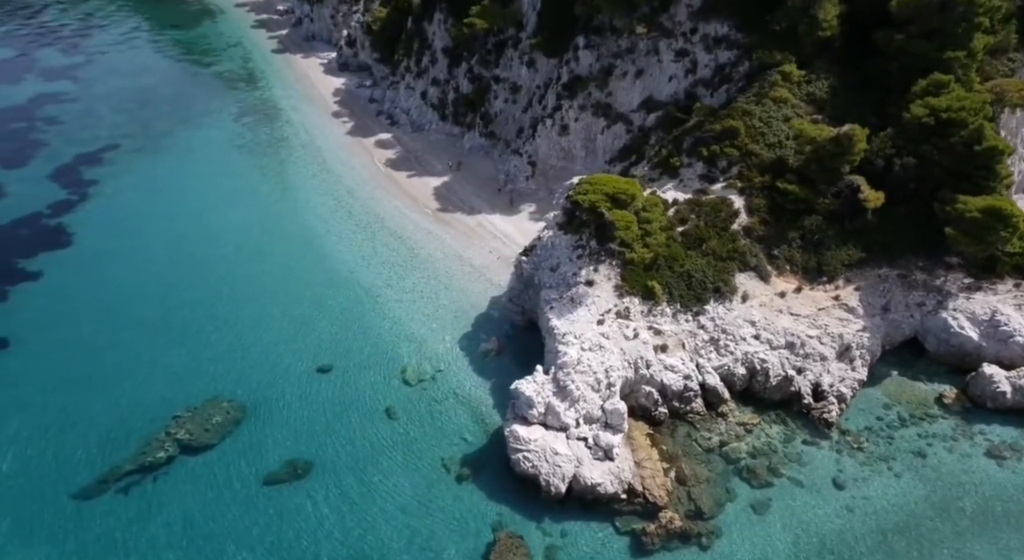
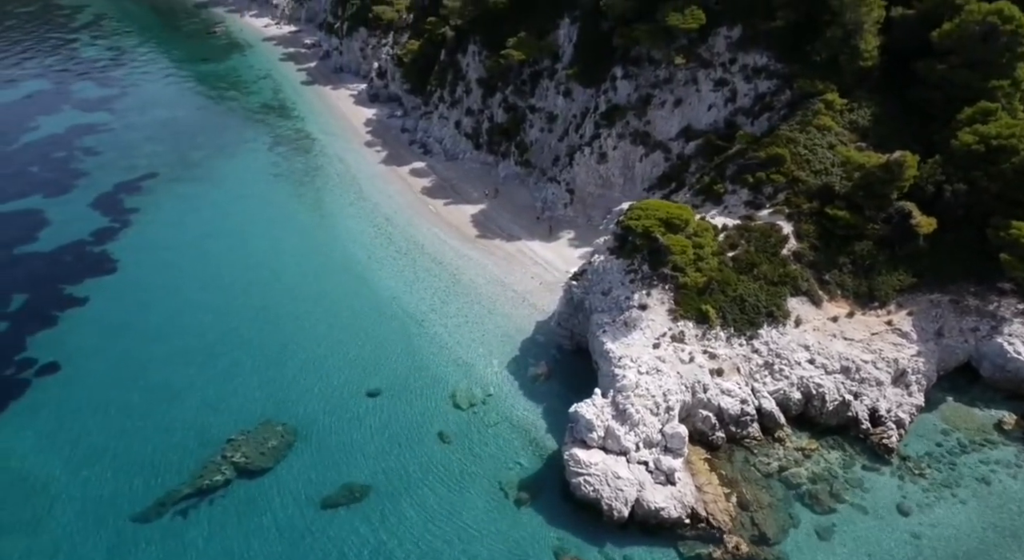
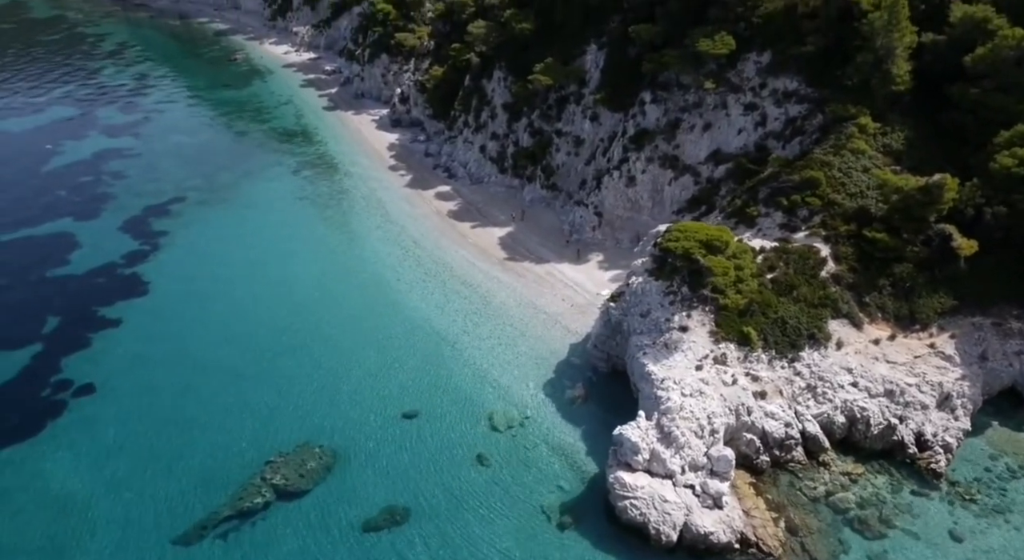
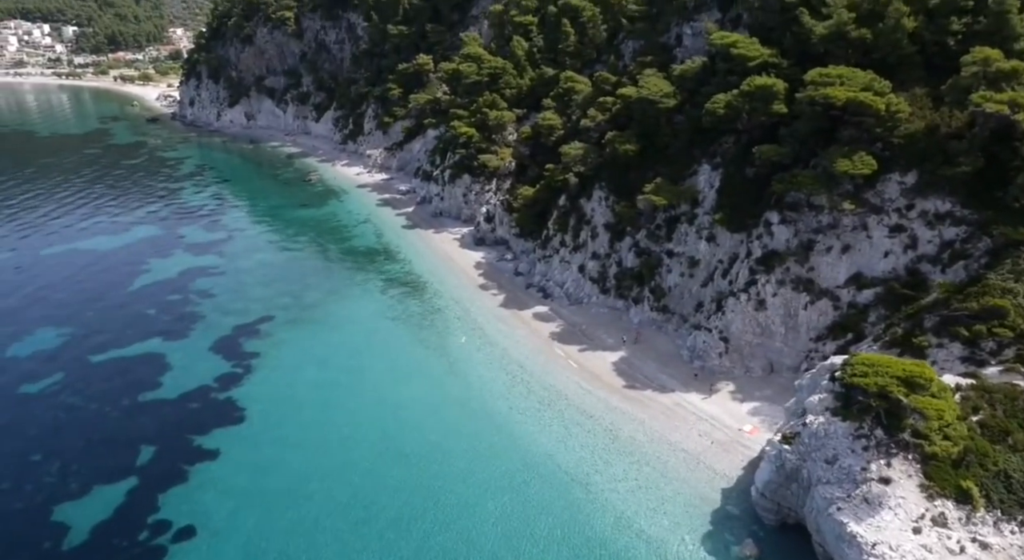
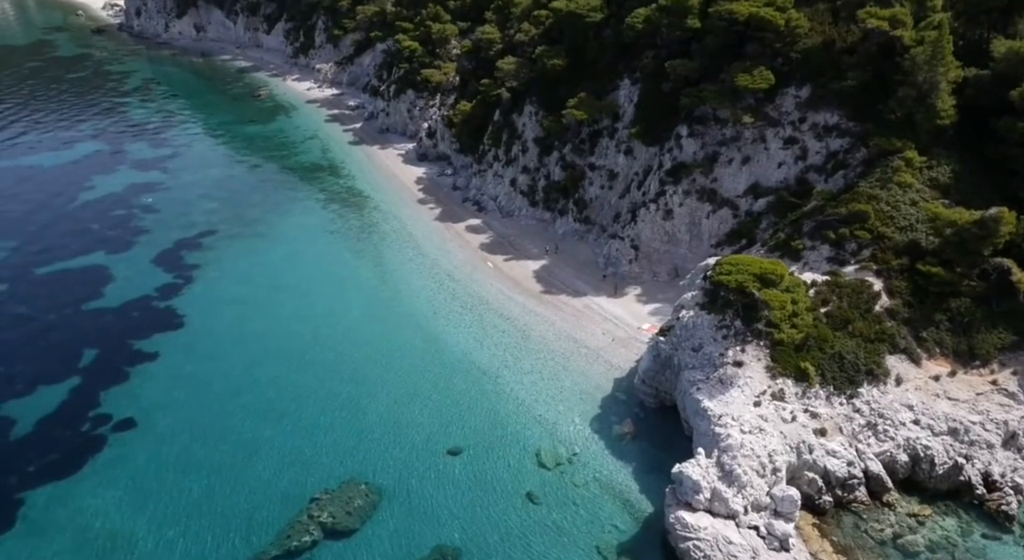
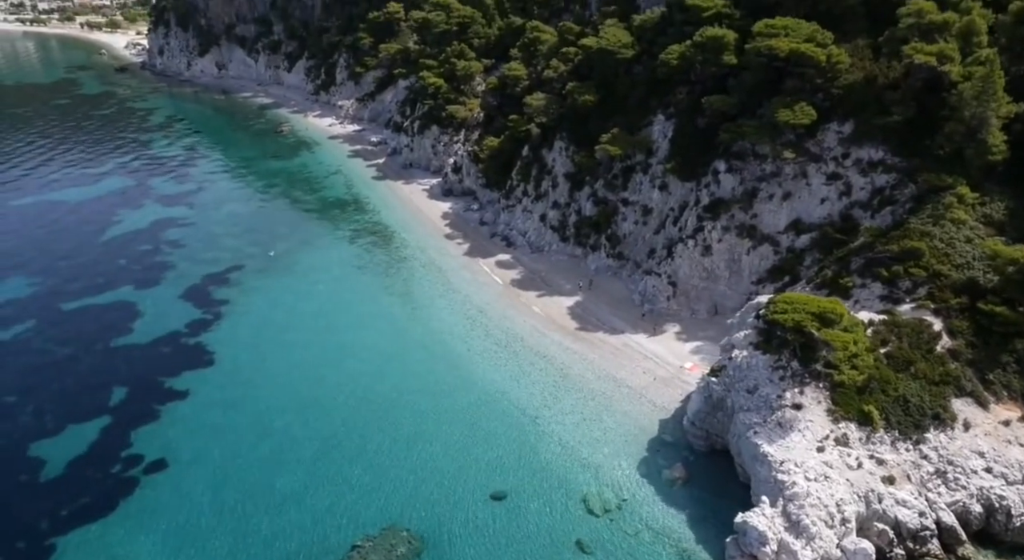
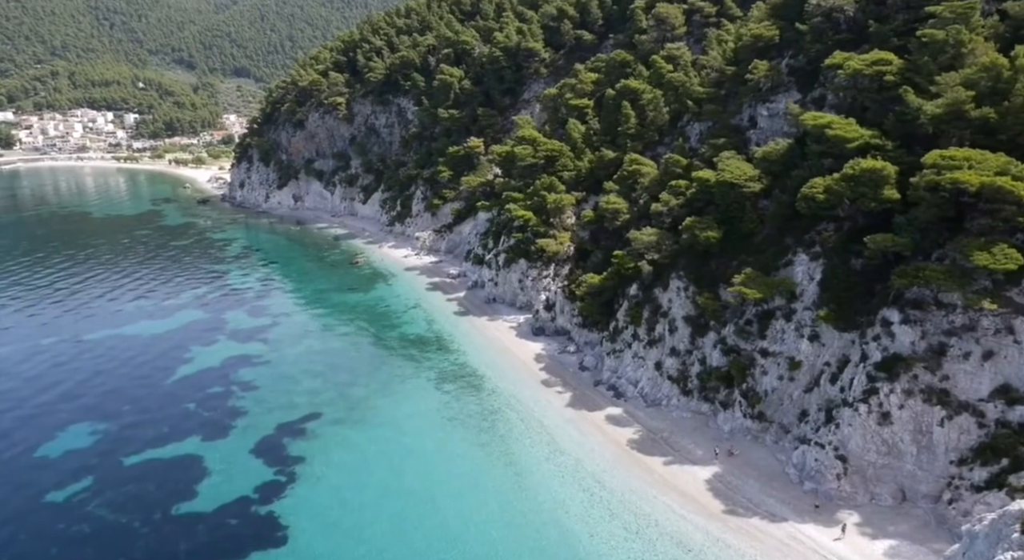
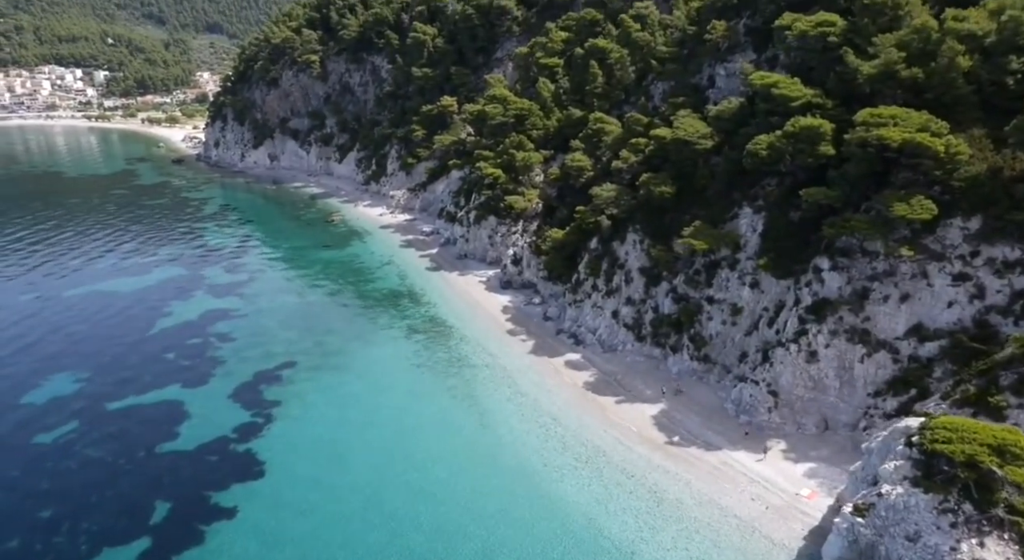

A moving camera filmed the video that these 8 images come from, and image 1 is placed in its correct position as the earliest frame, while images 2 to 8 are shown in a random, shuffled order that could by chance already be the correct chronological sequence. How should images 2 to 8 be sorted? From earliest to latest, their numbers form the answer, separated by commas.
2, 3, 5, 6, 4, 8, 7
